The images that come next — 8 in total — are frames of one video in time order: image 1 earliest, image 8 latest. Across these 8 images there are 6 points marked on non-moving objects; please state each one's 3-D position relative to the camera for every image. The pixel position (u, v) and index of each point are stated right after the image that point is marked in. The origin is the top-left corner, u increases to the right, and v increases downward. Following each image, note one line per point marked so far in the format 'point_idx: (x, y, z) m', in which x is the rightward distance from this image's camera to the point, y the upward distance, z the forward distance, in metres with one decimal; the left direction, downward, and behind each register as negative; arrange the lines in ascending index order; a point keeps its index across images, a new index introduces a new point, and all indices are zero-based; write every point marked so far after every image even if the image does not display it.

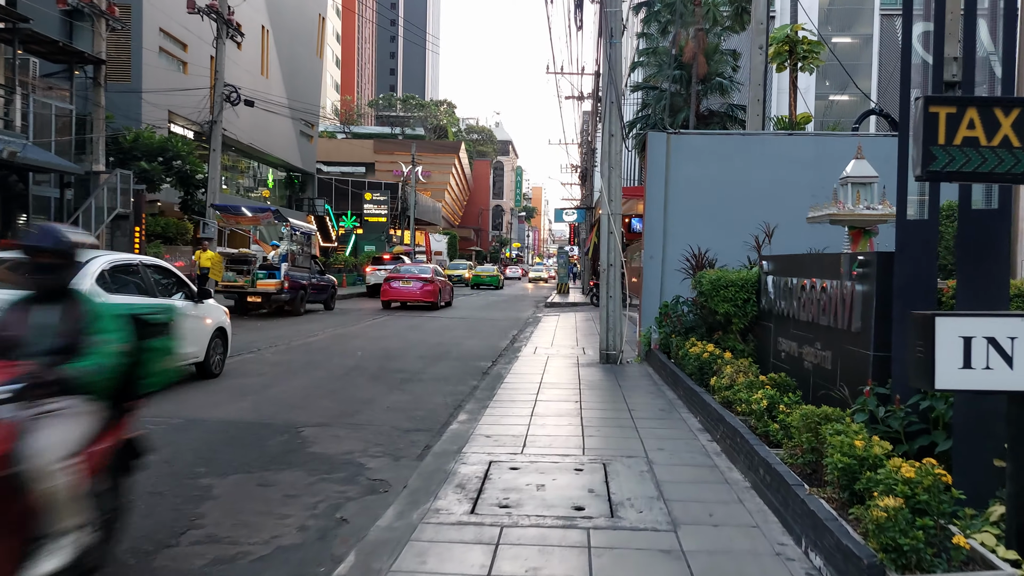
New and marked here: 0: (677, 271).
0: (+2.4, +0.2, +11.7) m
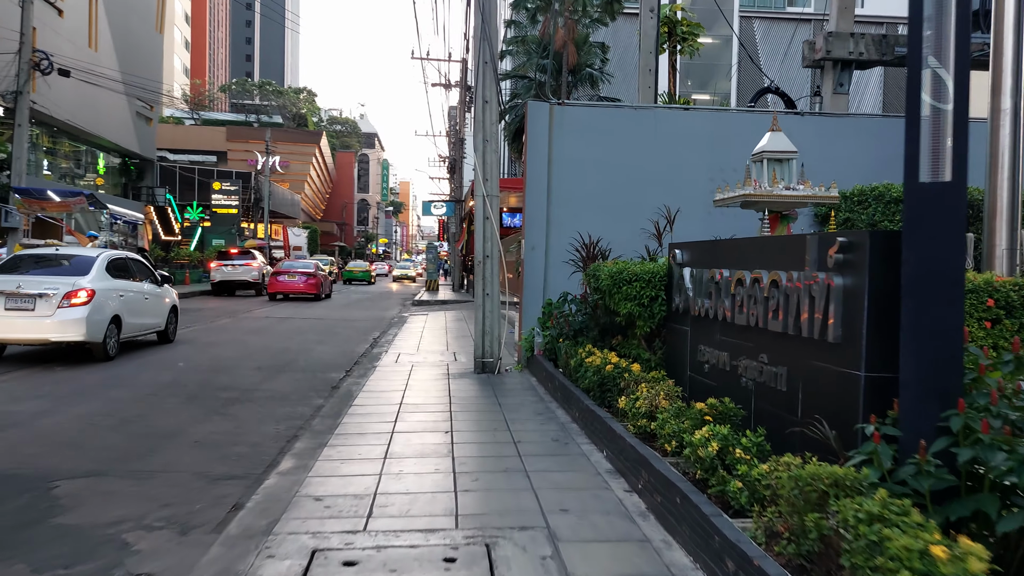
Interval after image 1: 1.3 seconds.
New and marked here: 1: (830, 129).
0: (+0.6, +0.3, +10.1) m
1: (+4.1, +2.0, +10.5) m
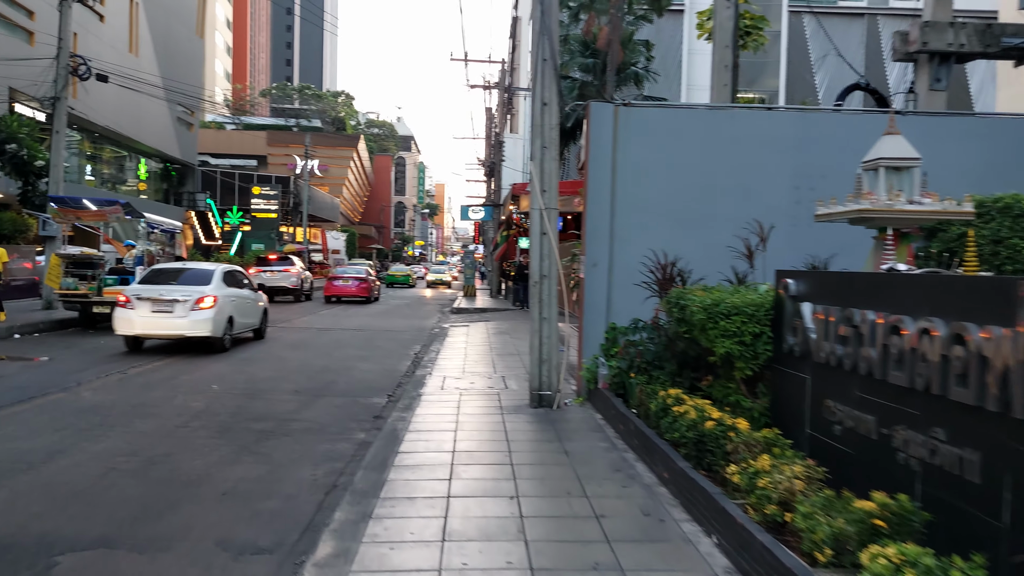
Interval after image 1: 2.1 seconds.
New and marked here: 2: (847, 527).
0: (+1.3, 0.0, +9.0) m
1: (+4.7, +1.8, +9.3) m
2: (+1.4, -1.0, +3.4) m
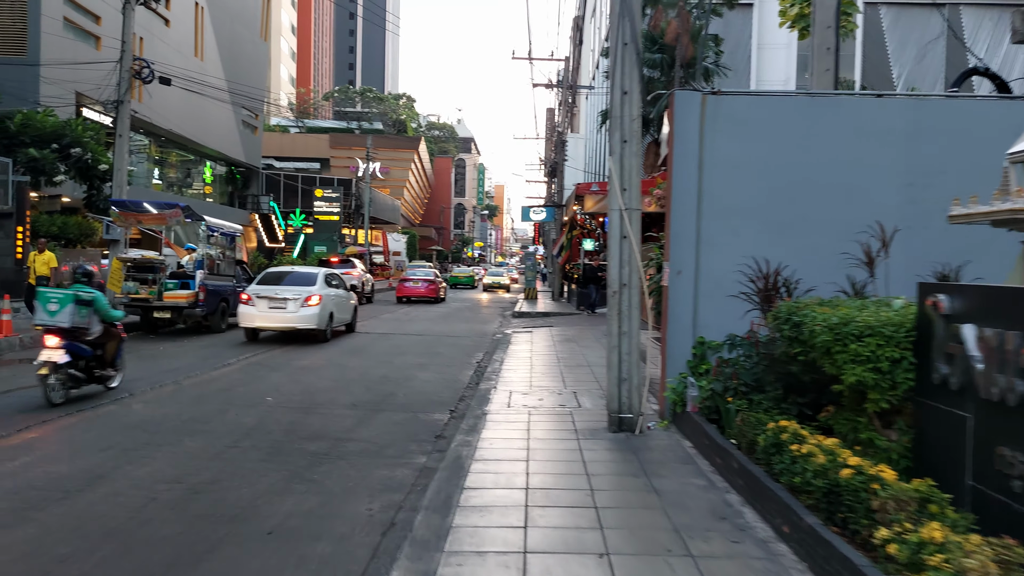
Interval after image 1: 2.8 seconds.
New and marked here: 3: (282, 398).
0: (+2.1, -0.1, +8.1) m
1: (+5.5, +1.7, +8.1) m
2: (+1.7, -1.1, +2.4) m
3: (-3.0, -1.4, +10.7) m
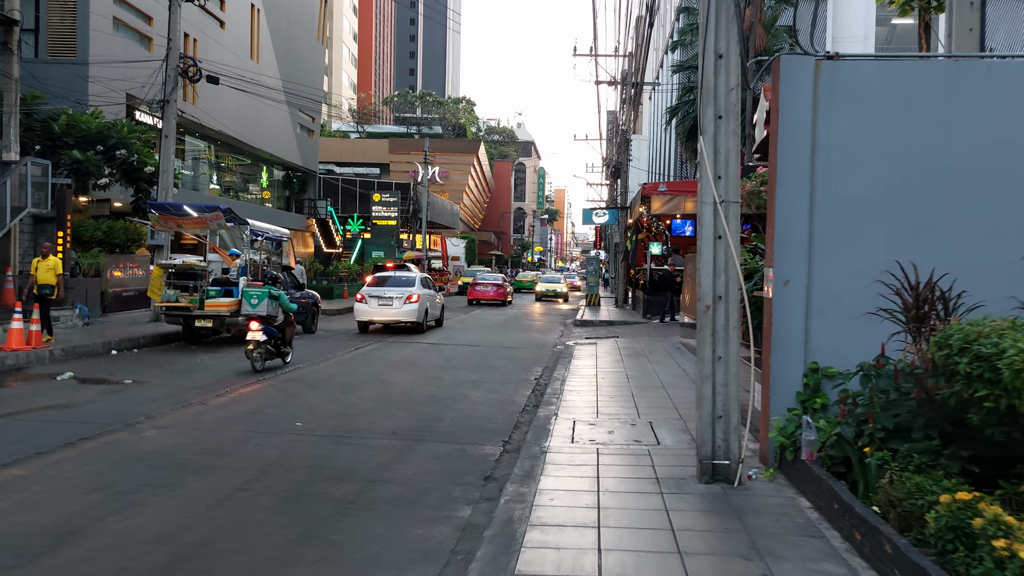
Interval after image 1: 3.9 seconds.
0: (+2.6, -0.2, +6.5) m
1: (+6.0, +1.6, +6.3) m
2: (+1.8, -1.1, +0.9) m
3: (-2.3, -1.5, +9.5) m
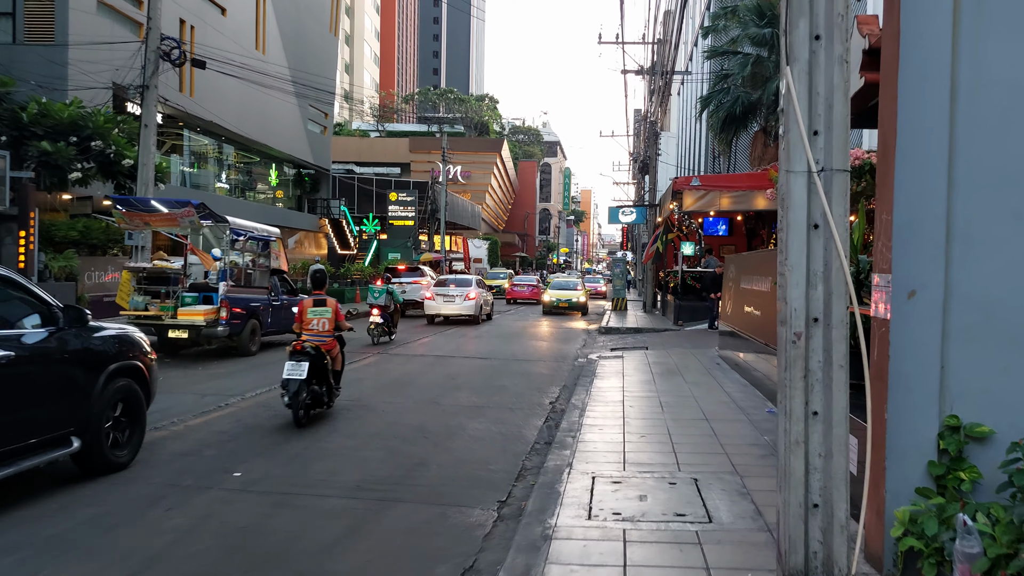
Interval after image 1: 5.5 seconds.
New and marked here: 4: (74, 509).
0: (+2.5, -0.3, +4.3) m
1: (+5.9, +1.5, +3.9) m
2: (+1.5, -1.2, -1.3) m
3: (-2.2, -1.6, +7.4) m
4: (-3.3, -1.7, +6.3) m
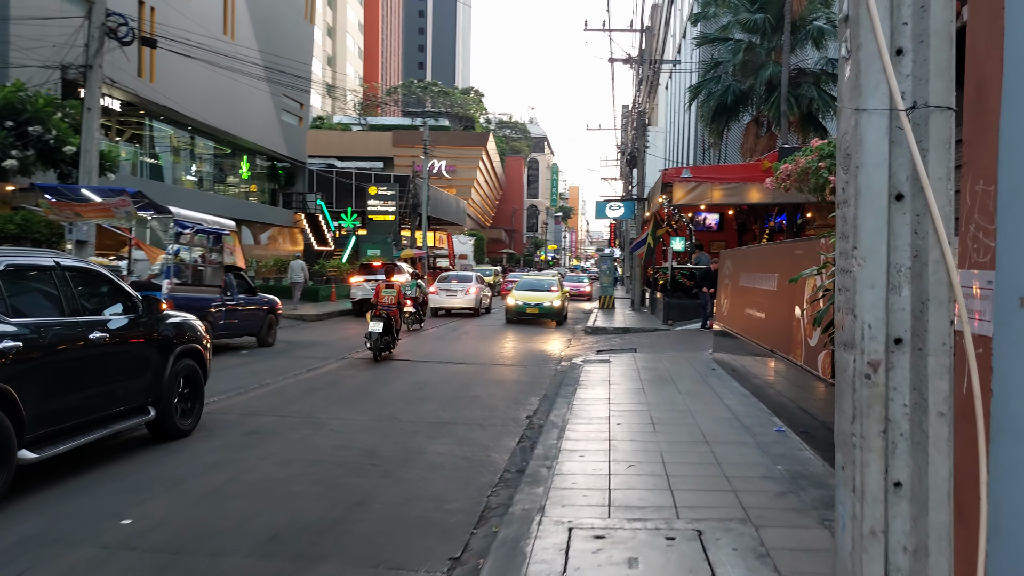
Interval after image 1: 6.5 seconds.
0: (+2.2, -0.3, +2.9) m
1: (+5.7, +1.5, +2.6) m
2: (+1.4, -1.2, -2.7) m
3: (-2.5, -1.6, +6.0) m
4: (-3.6, -1.7, +4.9) m
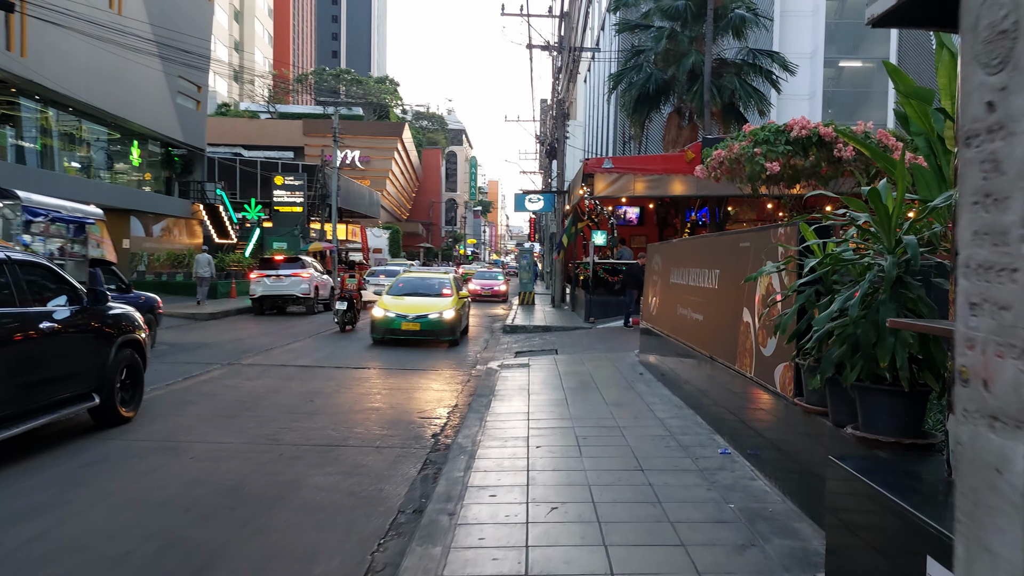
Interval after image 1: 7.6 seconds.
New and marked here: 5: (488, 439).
0: (+1.9, -0.3, +1.7) m
1: (+5.3, +1.5, +1.8) m
2: (+1.6, -1.3, -3.9) m
3: (-3.1, -1.6, +4.3) m
4: (-4.1, -1.7, +3.1) m
5: (-0.2, -1.4, +8.0) m
